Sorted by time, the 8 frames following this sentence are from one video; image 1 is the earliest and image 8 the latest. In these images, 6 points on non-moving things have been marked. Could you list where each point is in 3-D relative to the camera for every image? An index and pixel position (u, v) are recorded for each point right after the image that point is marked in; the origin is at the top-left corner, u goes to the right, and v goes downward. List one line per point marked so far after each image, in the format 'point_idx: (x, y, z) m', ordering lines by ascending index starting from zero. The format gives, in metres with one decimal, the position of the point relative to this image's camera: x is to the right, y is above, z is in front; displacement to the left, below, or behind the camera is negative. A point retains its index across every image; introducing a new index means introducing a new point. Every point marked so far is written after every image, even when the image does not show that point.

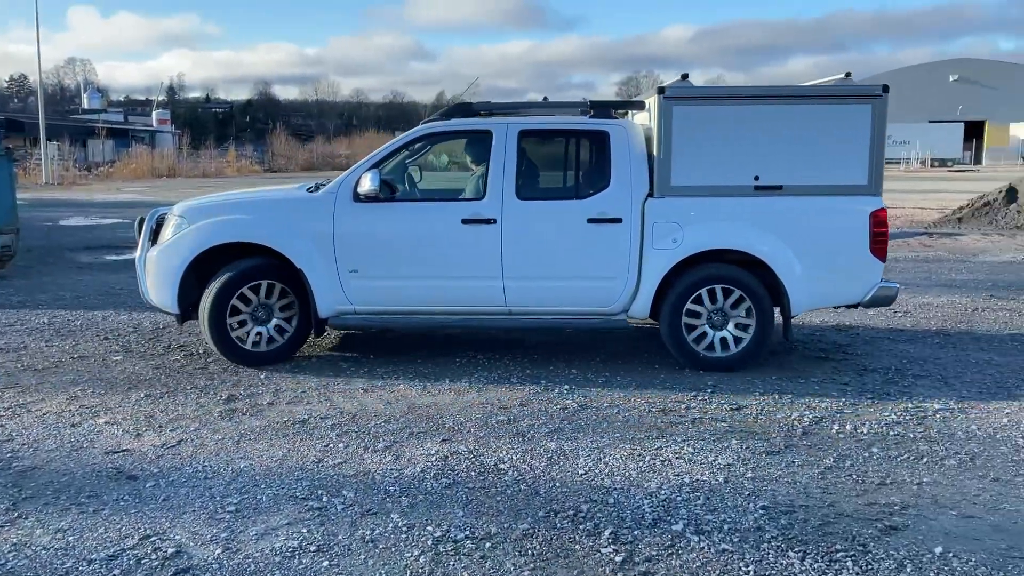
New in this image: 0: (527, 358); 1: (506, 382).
0: (+0.1, -0.6, +7.4) m
1: (0.0, -0.7, +6.6) m
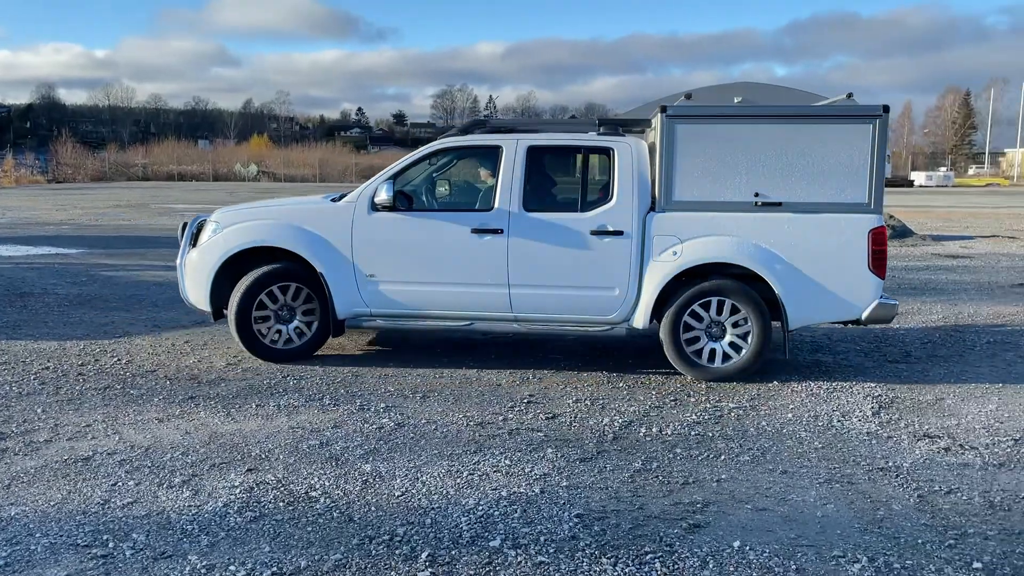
0: (-1.5, -0.8, +7.2) m
1: (-1.5, -0.9, +6.3) m
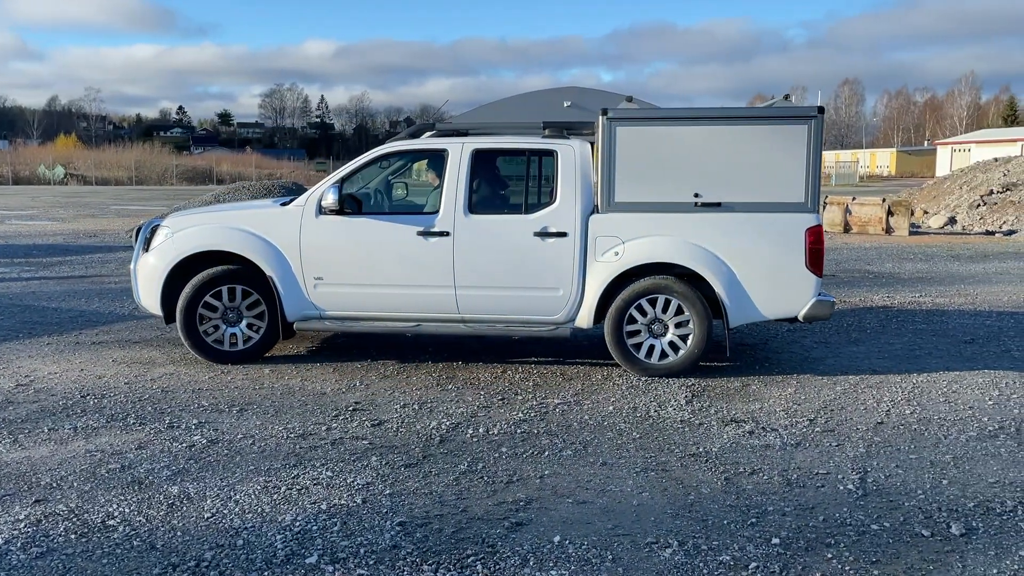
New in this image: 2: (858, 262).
0: (-2.9, -0.8, +6.7) m
1: (-2.7, -0.9, +5.9) m
2: (+6.4, +0.5, +15.4) m
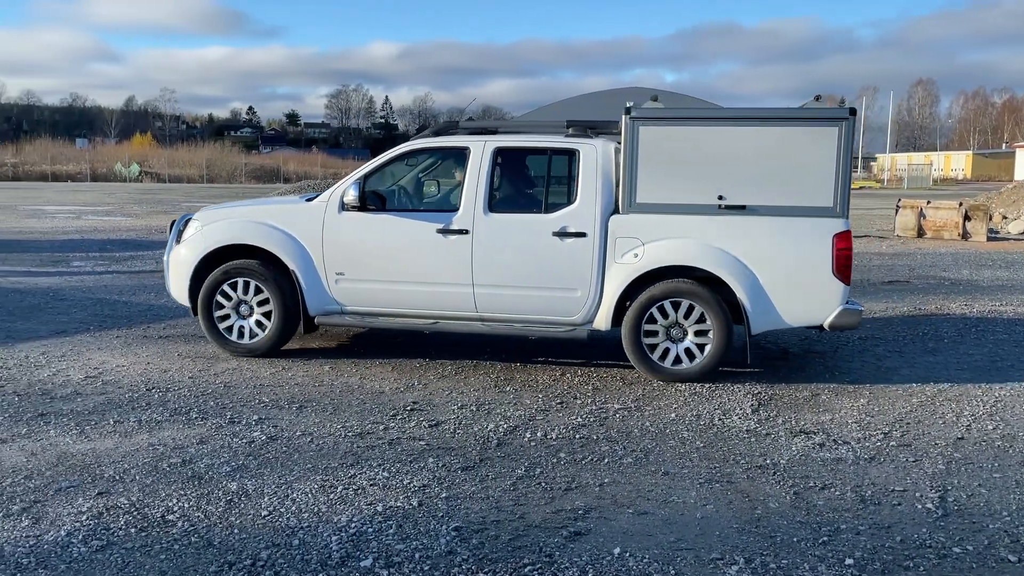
0: (-2.4, -0.8, +6.8) m
1: (-2.3, -0.9, +5.9) m
2: (+7.4, +0.3, +14.8) m
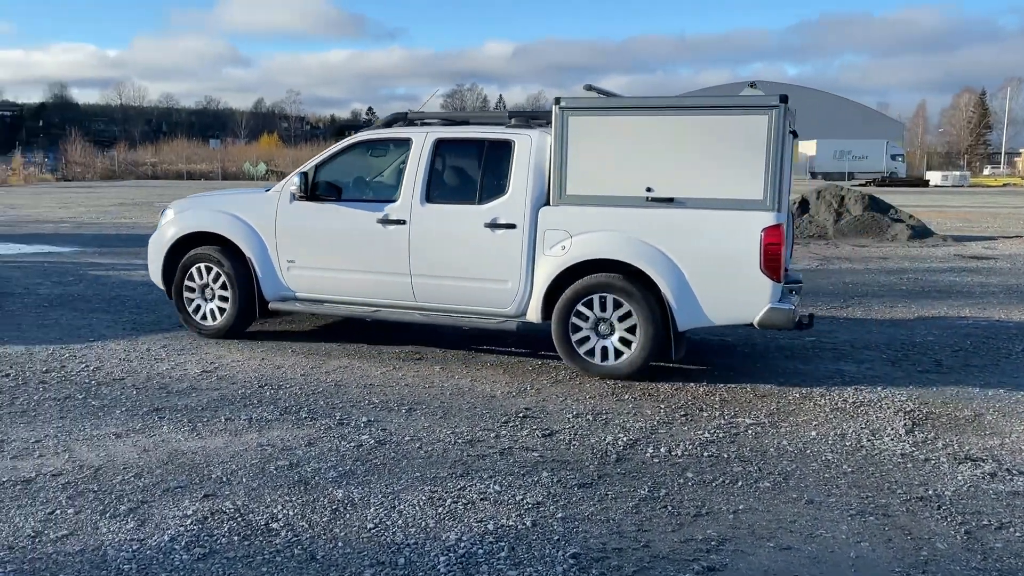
0: (-1.5, -0.8, +6.6) m
1: (-1.5, -0.9, +5.8) m
2: (+9.3, +0.2, +13.3) m
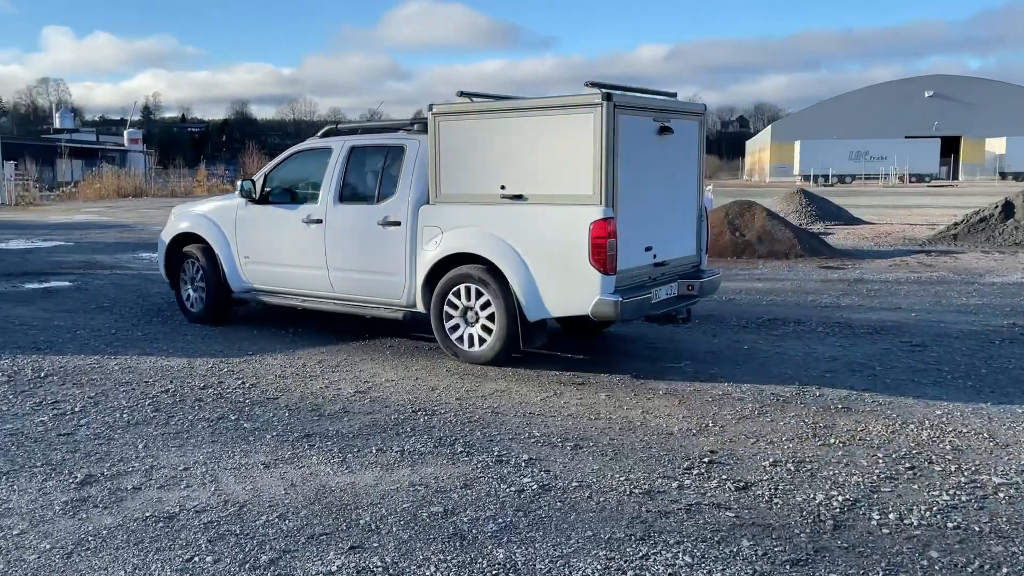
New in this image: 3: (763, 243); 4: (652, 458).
0: (-0.2, -0.9, +6.1) m
1: (-0.4, -1.0, +5.2) m
2: (+11.6, 0.0, +10.7) m
3: (+5.1, +0.9, +16.8) m
4: (+0.9, -1.0, +5.1) m
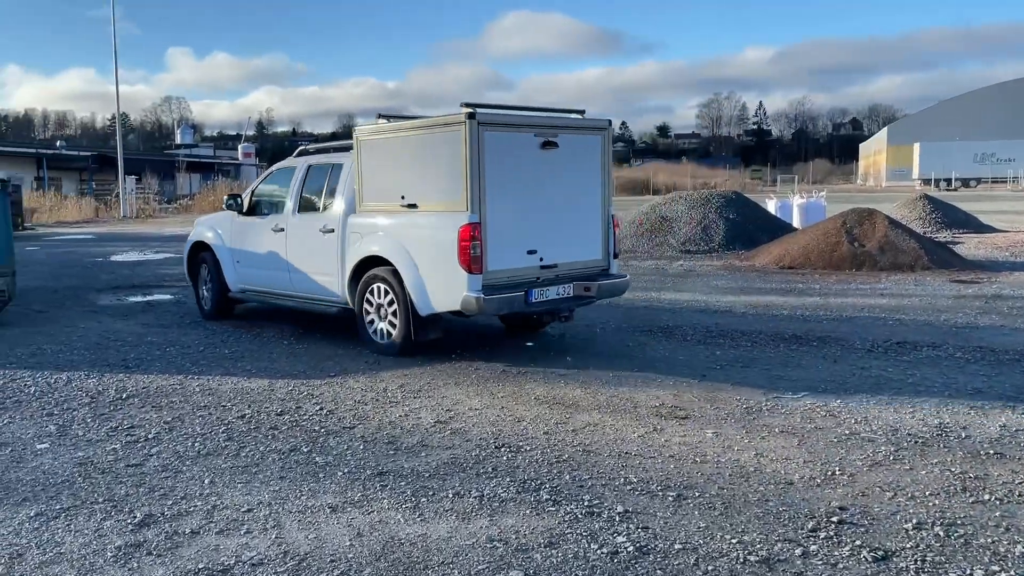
0: (+0.4, -1.1, +5.5) m
1: (+0.1, -1.2, +4.7) m
2: (+12.7, -0.3, +8.6) m
3: (+6.9, +0.6, +15.5) m
4: (+1.4, -1.2, +4.4) m
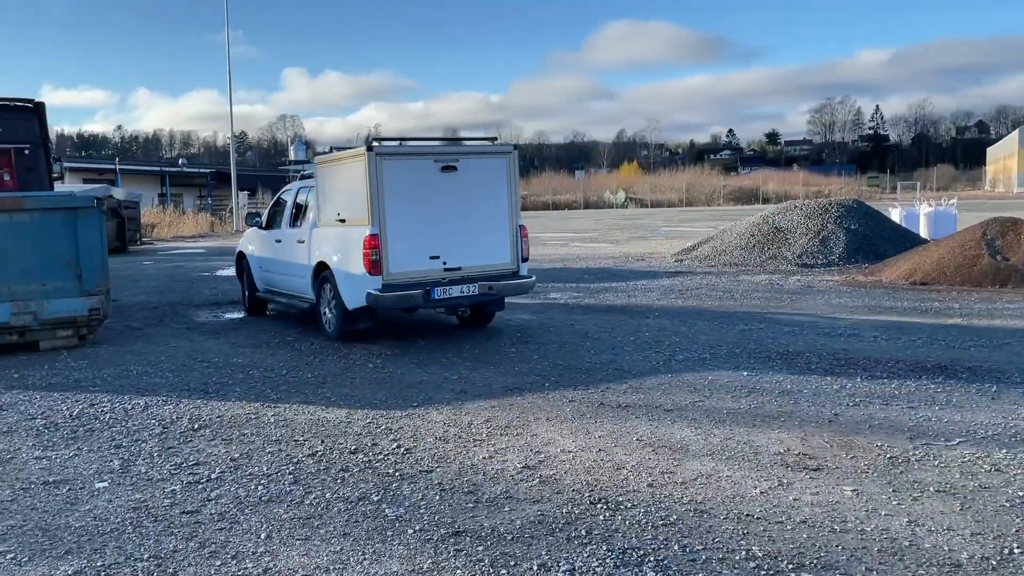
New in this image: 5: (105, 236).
0: (+0.9, -1.2, +4.6) m
1: (+0.6, -1.3, +3.9) m
2: (+13.6, -0.5, +6.3) m
3: (+8.6, +0.3, +13.8) m
4: (+1.8, -1.3, +3.4) m
5: (-5.1, +0.7, +10.4) m
